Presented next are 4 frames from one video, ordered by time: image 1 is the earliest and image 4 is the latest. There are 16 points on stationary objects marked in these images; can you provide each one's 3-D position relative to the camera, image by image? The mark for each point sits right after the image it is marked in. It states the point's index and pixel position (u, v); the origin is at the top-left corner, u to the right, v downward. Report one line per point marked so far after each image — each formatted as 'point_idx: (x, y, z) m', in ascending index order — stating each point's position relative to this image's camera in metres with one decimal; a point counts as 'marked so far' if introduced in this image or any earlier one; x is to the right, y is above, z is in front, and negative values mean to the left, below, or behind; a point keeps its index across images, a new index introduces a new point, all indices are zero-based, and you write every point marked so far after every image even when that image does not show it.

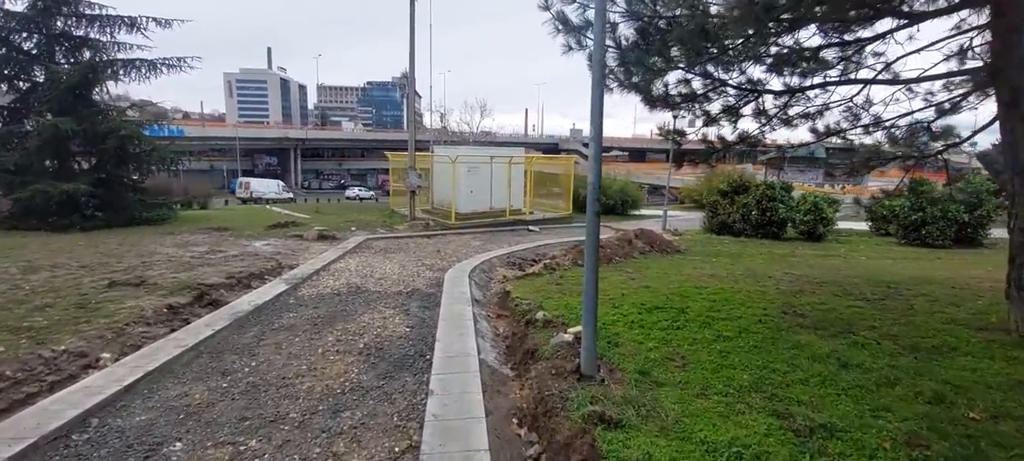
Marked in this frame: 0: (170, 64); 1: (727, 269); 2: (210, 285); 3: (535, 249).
0: (-11.4, +5.6, +16.9) m
1: (+3.5, -0.6, +8.3) m
2: (-4.1, -0.8, +6.9) m
3: (+0.5, -0.4, +10.8) m
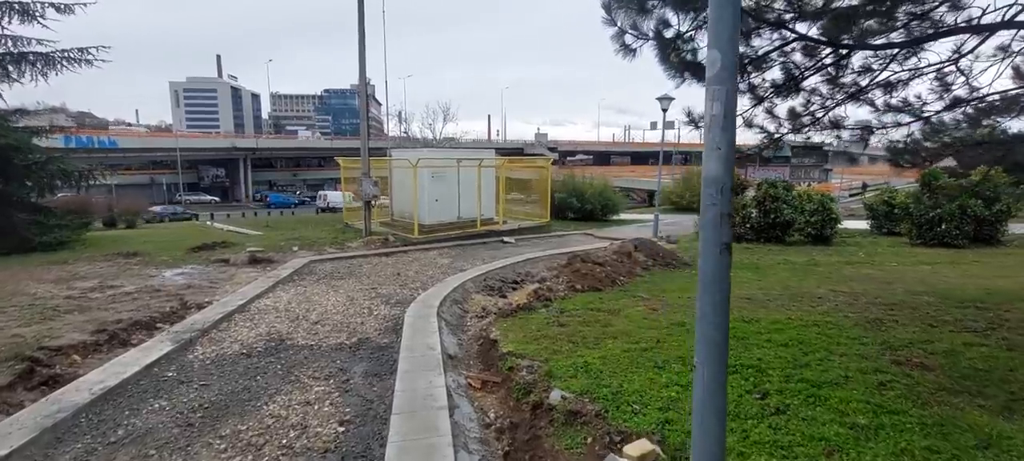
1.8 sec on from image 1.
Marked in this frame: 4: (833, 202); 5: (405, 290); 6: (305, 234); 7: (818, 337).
0: (-12.4, +4.9, +14.3) m
1: (+3.2, -0.8, +6.7) m
2: (-4.2, -1.1, +4.8) m
3: (+0.1, -0.7, +9.0) m
4: (+7.7, +0.7, +12.1) m
5: (-1.5, -0.8, +7.3) m
6: (-5.9, -0.1, +14.3) m
7: (+2.7, -0.9, +4.5) m
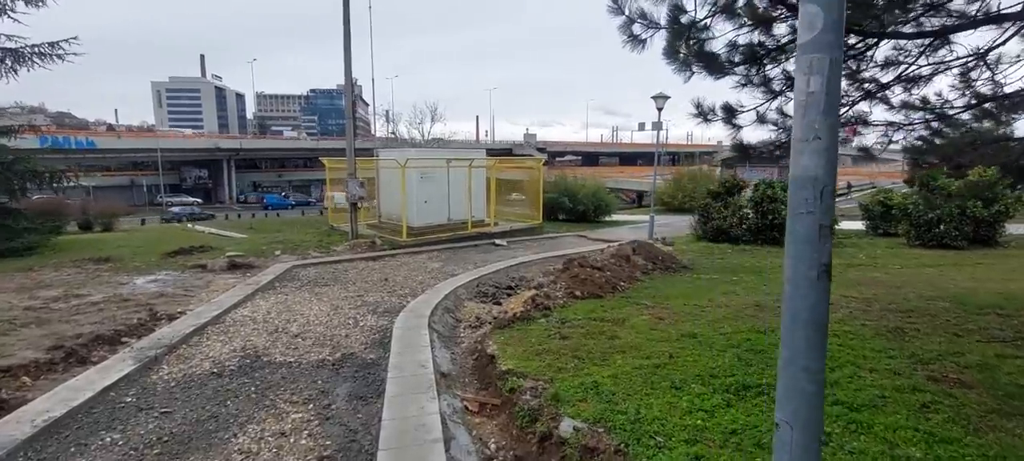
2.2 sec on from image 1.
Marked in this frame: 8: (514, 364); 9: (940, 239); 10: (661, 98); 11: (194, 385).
0: (-12.6, +4.8, +13.6) m
1: (+3.2, -0.8, +6.4) m
2: (-4.3, -1.2, +4.3) m
3: (-0.1, -0.7, +8.6) m
4: (+7.5, +0.7, +11.9) m
5: (-1.6, -0.9, +6.9) m
6: (-6.1, -0.2, +13.8) m
7: (+2.7, -1.0, +4.1) m
8: (0.0, -1.0, +3.9) m
9: (+9.4, -0.2, +11.1) m
10: (+3.5, +3.1, +11.8) m
11: (-2.5, -1.2, +3.9) m
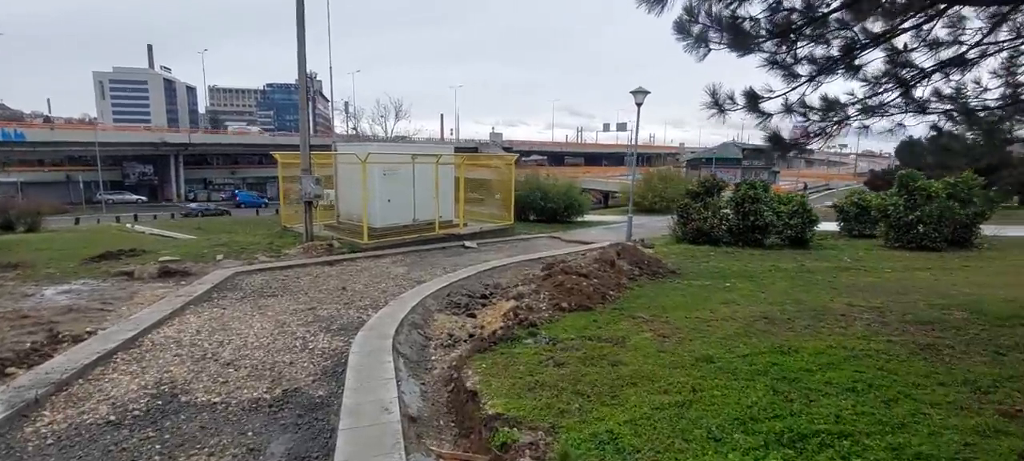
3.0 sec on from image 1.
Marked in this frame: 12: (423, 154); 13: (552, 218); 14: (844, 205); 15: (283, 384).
0: (-13.3, +4.8, +11.9) m
1: (+2.9, -0.8, +5.8) m
2: (-4.4, -1.2, +3.2) m
3: (-0.5, -0.8, +7.8) m
4: (+6.8, +0.6, +11.6) m
5: (-1.9, -0.9, +6.0) m
6: (-6.8, -0.2, +12.6) m
7: (+2.6, -1.0, +3.5) m
8: (-0.1, -1.1, +3.1) m
9: (+8.8, -0.2, +11.0) m
10: (+2.8, +3.1, +11.2) m
11: (-2.5, -1.2, +3.0) m
12: (-2.1, +1.8, +11.8) m
13: (+1.3, +0.4, +16.6) m
14: (+8.7, +0.7, +13.3) m
15: (-1.7, -1.1, +3.8) m
